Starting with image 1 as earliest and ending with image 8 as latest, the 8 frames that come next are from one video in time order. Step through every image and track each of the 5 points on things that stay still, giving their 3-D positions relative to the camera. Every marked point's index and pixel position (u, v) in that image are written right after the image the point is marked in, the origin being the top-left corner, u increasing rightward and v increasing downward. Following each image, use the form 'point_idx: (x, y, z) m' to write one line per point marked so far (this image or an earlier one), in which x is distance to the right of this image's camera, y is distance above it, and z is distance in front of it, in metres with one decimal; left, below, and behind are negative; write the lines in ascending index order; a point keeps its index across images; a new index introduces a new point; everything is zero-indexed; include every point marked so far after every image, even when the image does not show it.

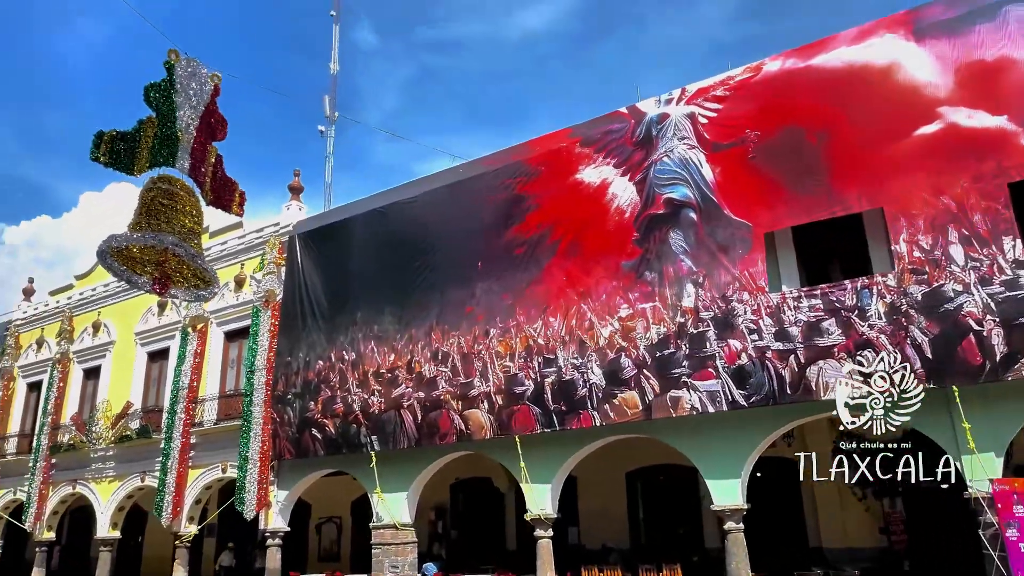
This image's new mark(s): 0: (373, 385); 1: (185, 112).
0: (-2.7, -1.9, +14.7) m
1: (-4.1, +2.2, +9.4) m
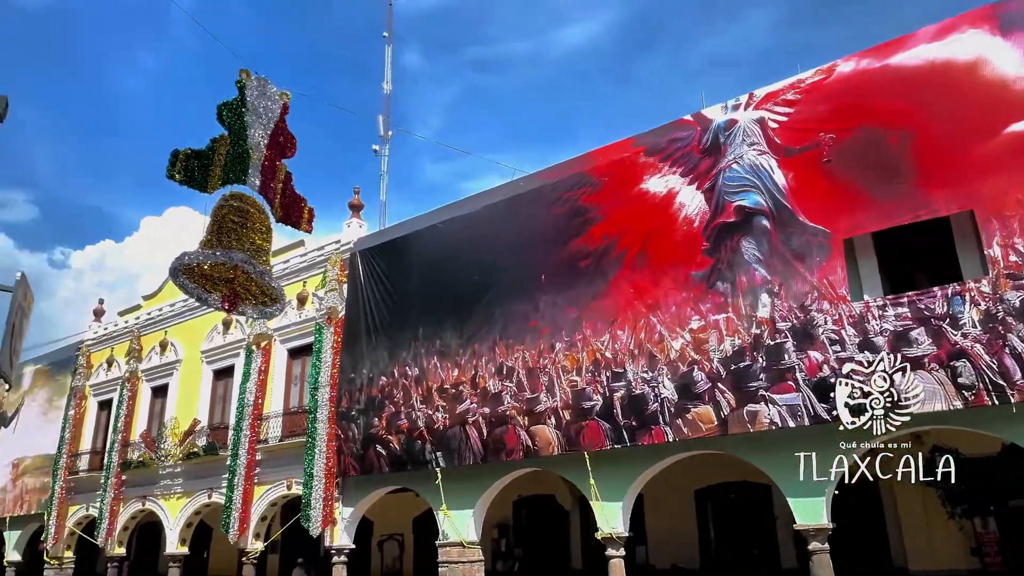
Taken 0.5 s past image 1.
0: (-1.4, -2.2, +14.6) m
1: (-3.2, +2.0, +9.5) m
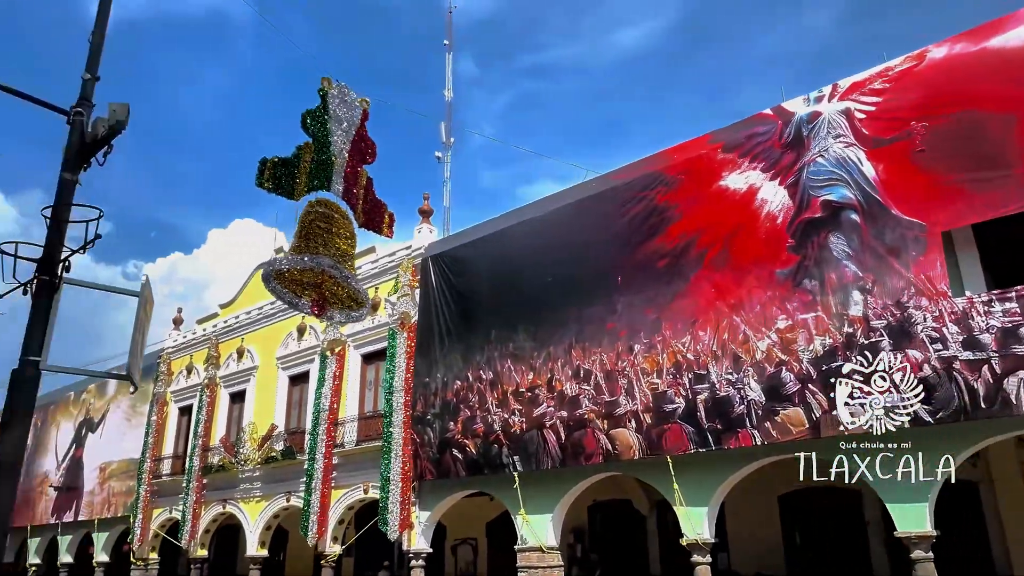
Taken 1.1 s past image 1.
0: (0.0, -2.2, +14.6) m
1: (-2.2, +1.9, +9.6) m
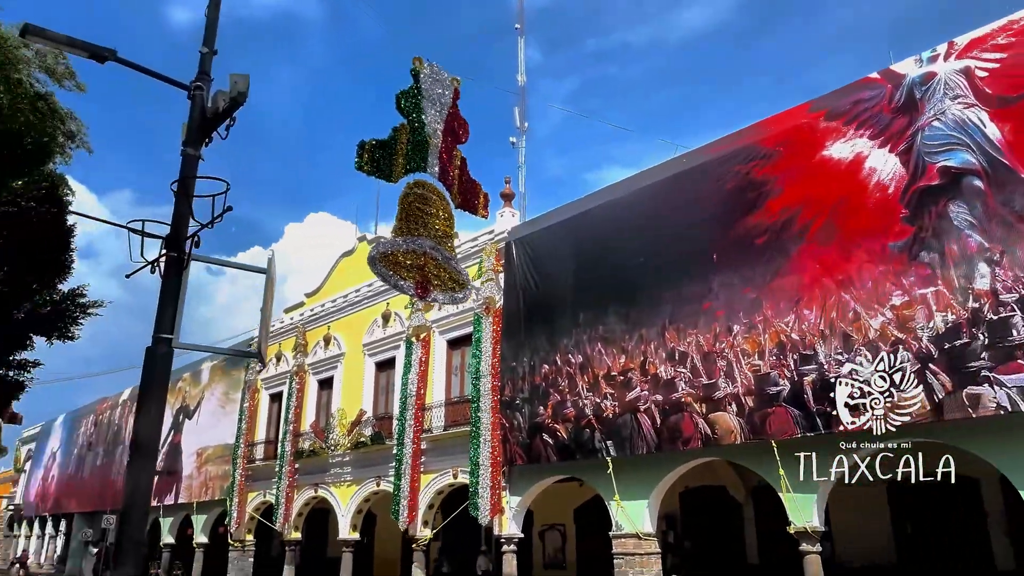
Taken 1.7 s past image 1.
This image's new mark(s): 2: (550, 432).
0: (+1.7, -1.9, +14.3) m
1: (-1.0, +2.1, +9.5) m
2: (+0.7, -2.9, +15.1) m
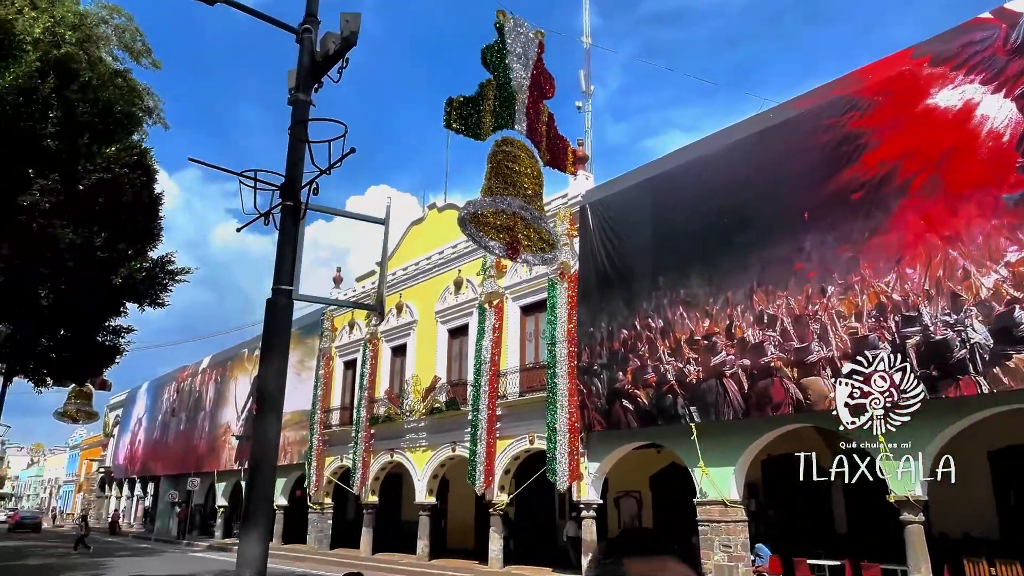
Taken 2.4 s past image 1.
0: (+3.2, -1.2, +13.9) m
1: (+0.1, +2.6, +9.2) m
2: (+2.3, -2.1, +14.8) m
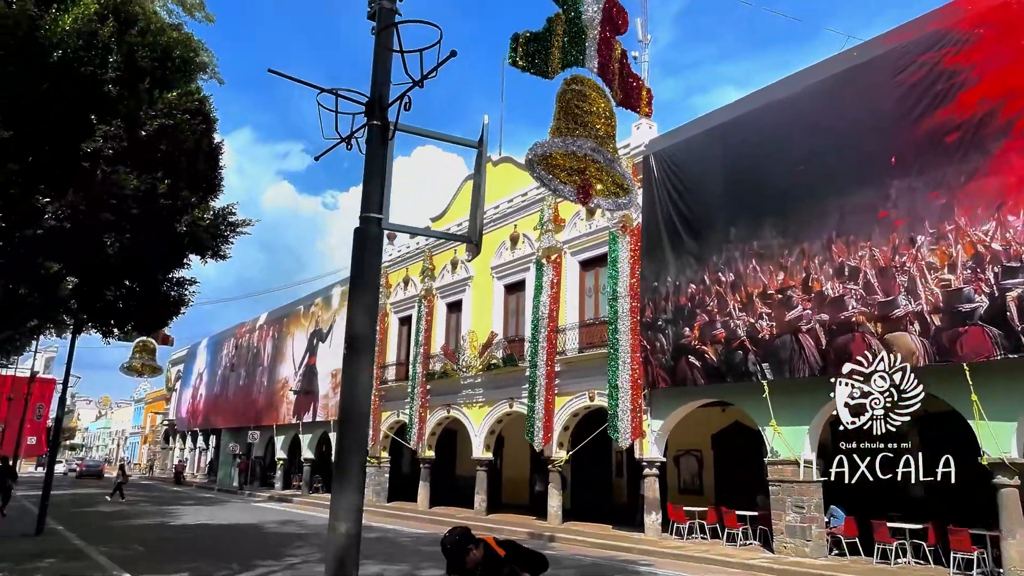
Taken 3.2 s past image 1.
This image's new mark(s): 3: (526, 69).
0: (+4.3, -0.3, +13.3) m
1: (+0.9, +3.2, +8.6) m
2: (+3.5, -1.2, +14.3) m
3: (+0.1, +2.5, +8.7) m
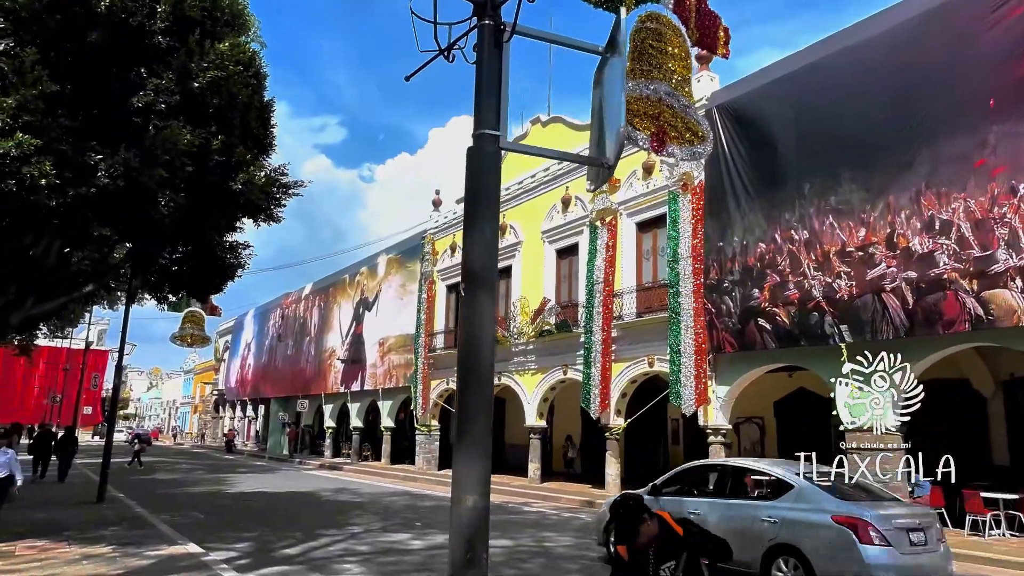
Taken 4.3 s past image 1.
0: (+5.4, +0.4, +12.5) m
1: (+1.6, +3.7, +7.8) m
2: (+4.6, -0.5, +13.6) m
3: (+0.9, +3.0, +8.0) m
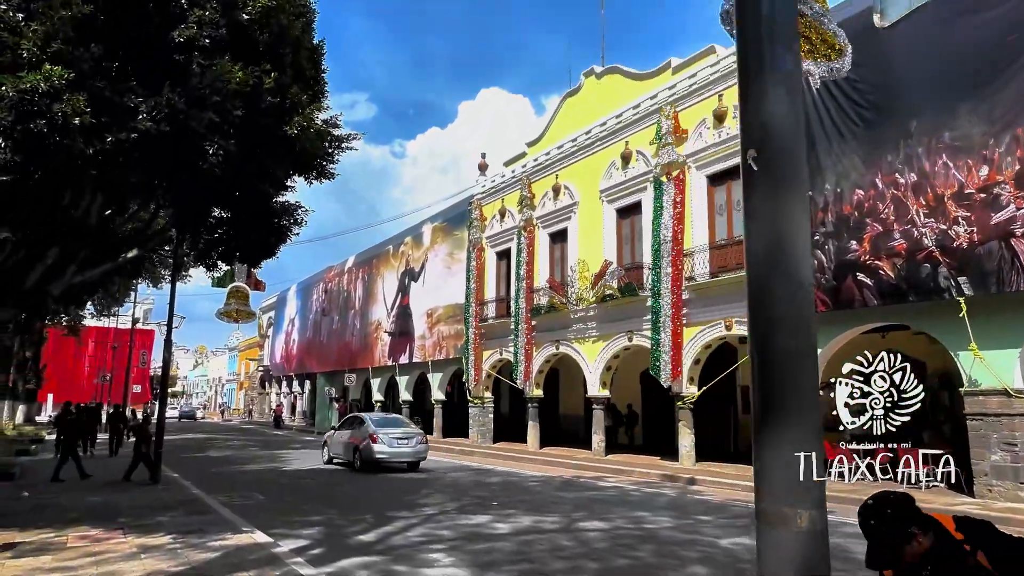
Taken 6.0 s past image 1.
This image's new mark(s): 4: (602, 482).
0: (+6.5, +1.1, +11.1) m
1: (+2.5, +4.2, +6.5) m
2: (+5.7, +0.3, +12.3) m
3: (+1.7, +3.5, +6.8) m
4: (+1.7, -3.7, +14.3) m
